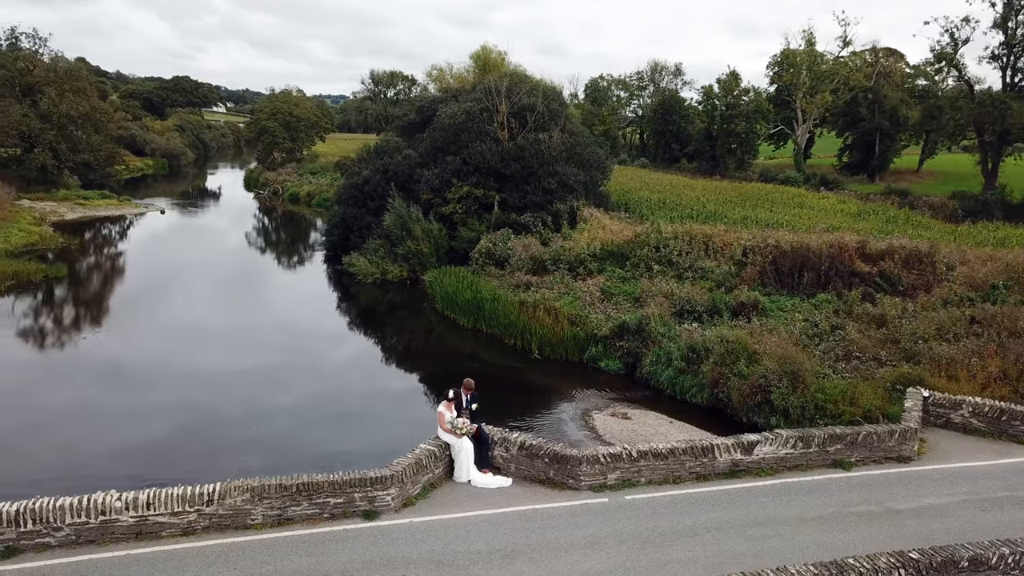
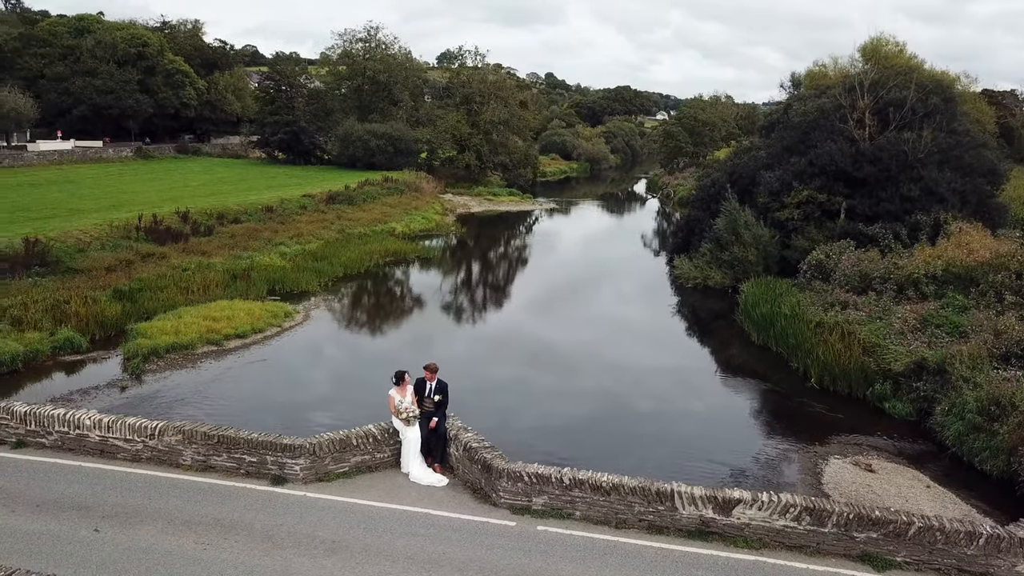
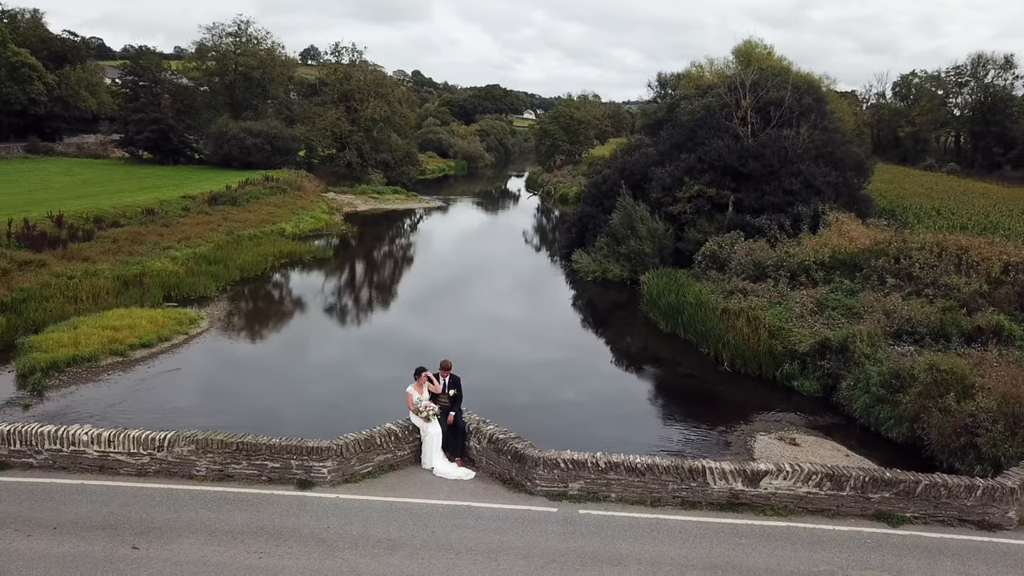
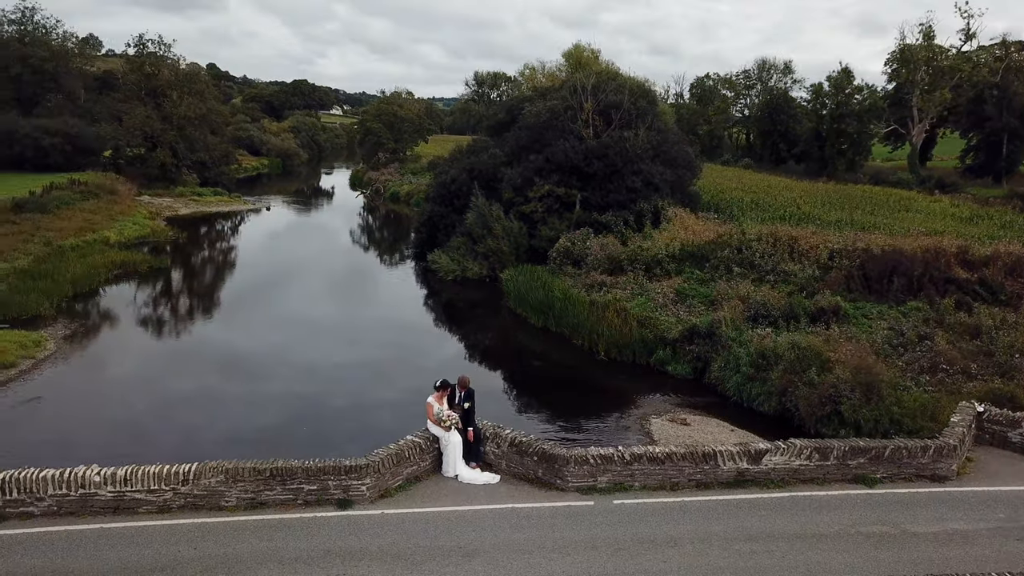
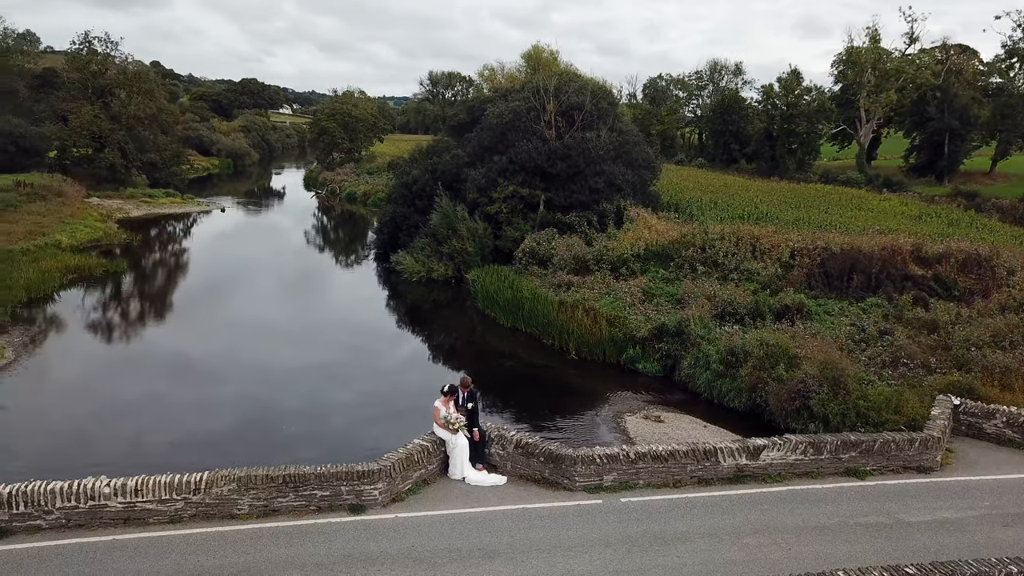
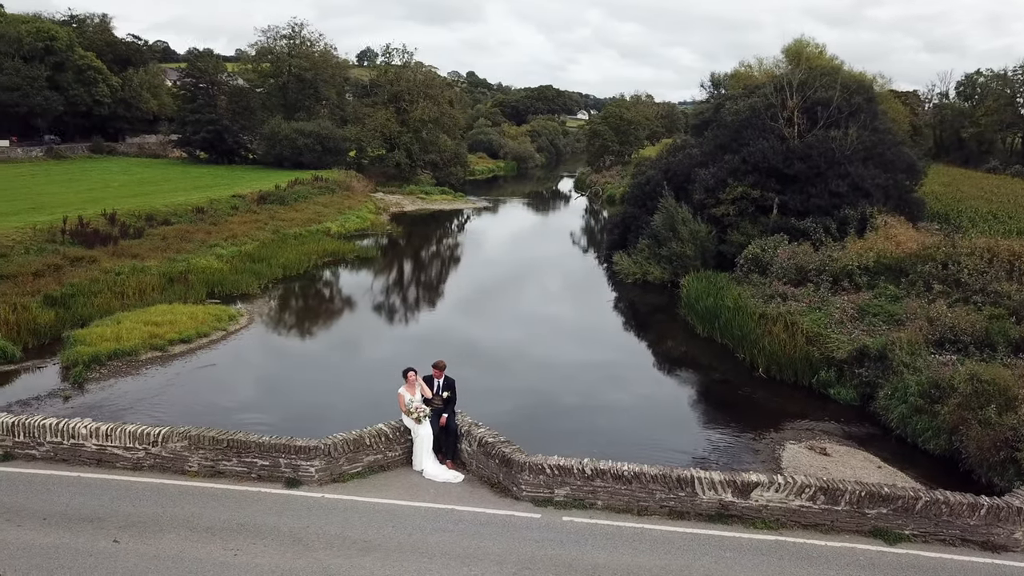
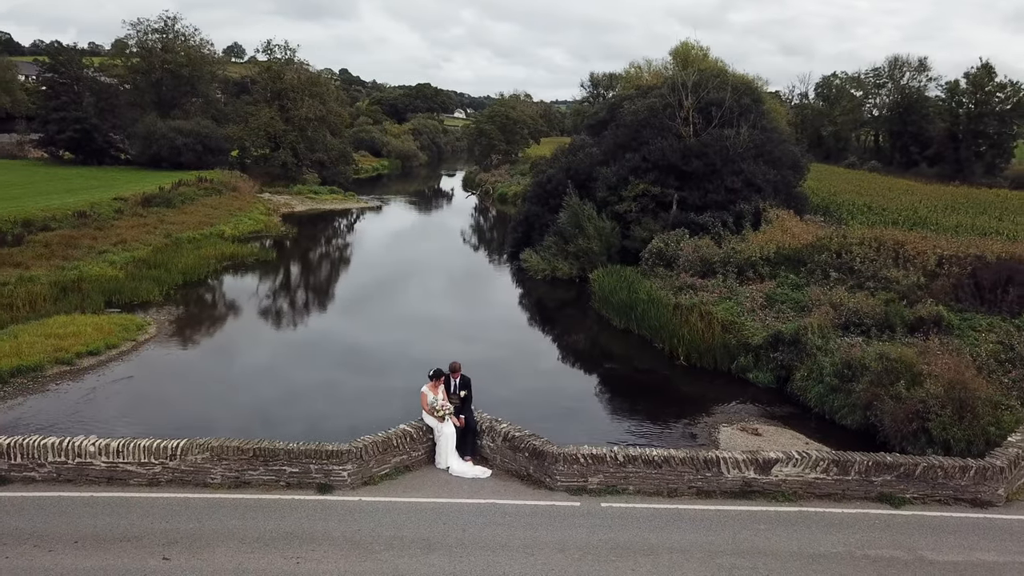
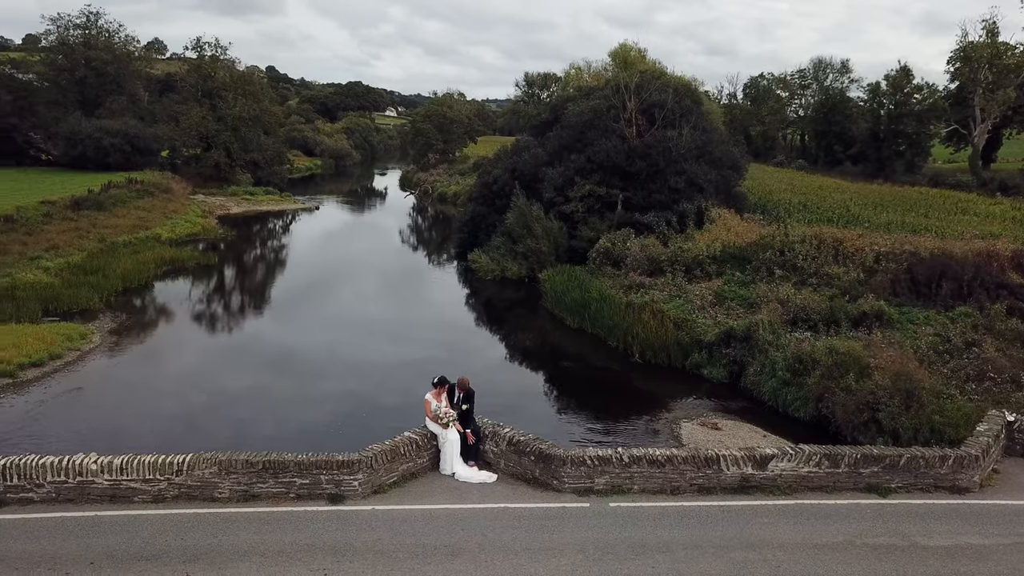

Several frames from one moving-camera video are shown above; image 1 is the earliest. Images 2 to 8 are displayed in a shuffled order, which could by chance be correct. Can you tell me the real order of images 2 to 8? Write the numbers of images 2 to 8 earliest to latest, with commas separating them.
5, 4, 8, 7, 3, 6, 2
